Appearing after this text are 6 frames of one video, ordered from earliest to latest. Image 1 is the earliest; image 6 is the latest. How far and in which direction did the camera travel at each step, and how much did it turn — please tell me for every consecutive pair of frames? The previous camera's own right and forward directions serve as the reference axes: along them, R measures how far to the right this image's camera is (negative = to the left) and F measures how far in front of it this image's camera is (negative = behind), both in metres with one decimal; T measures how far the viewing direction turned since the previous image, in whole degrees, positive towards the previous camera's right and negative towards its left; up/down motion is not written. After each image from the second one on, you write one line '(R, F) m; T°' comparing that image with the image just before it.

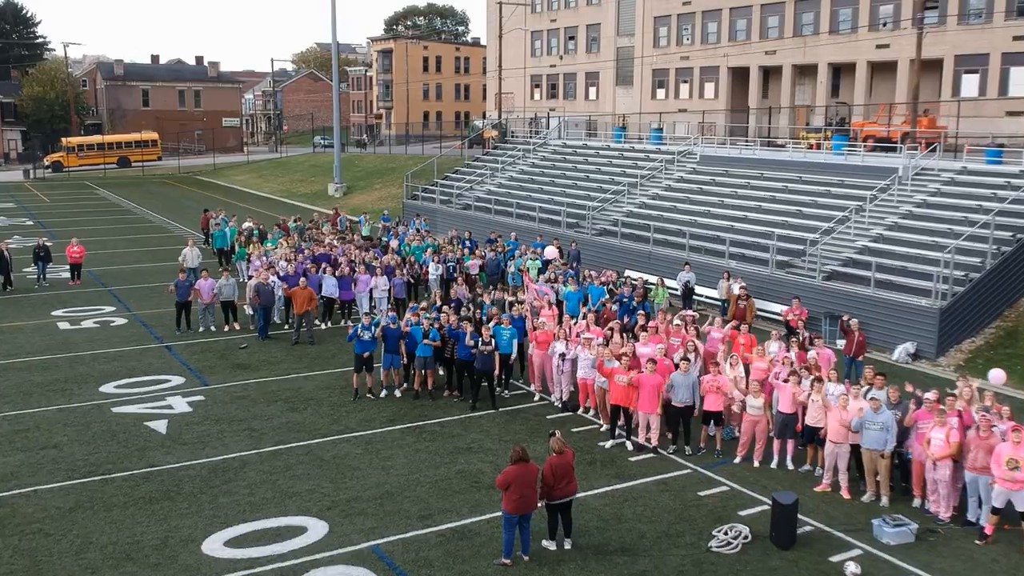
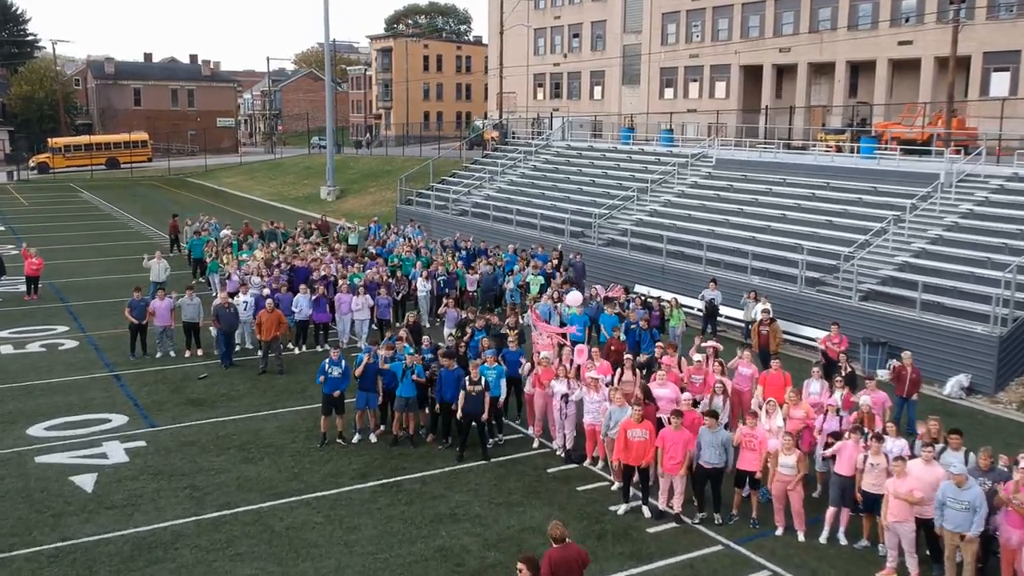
(+0.1, +2.4) m; 0°
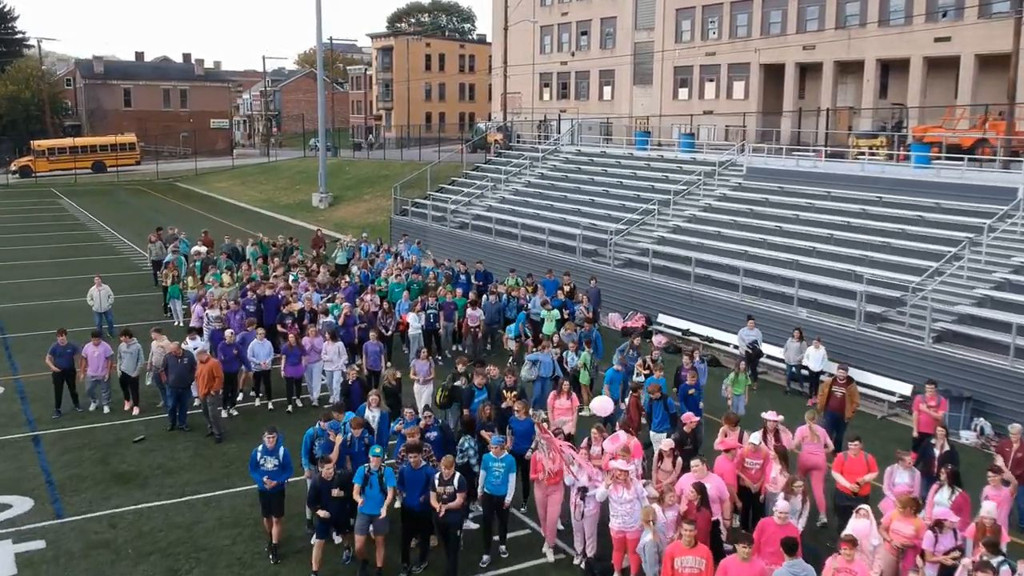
(0.0, +3.1) m; 0°
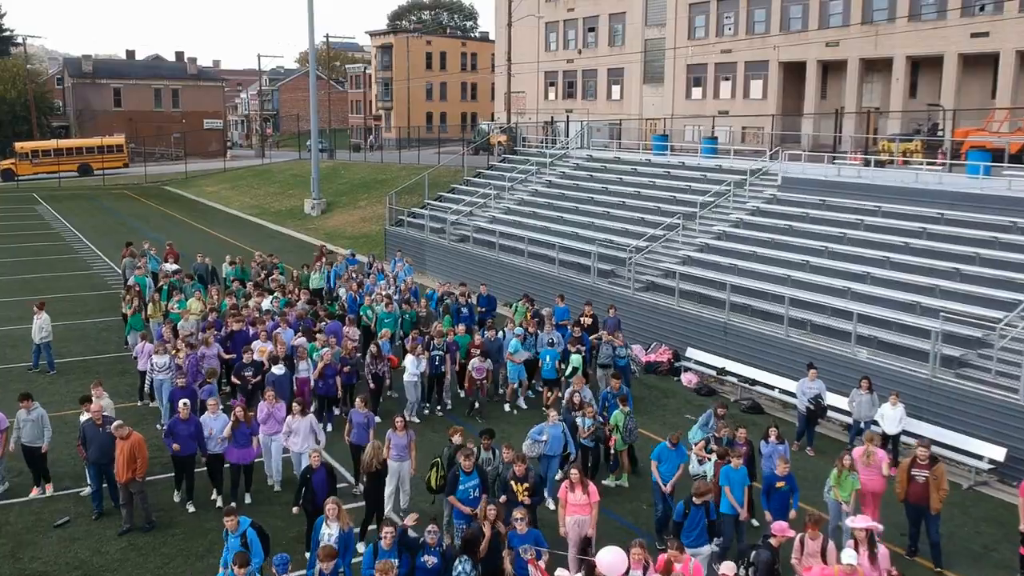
(-0.1, +2.7) m; 0°
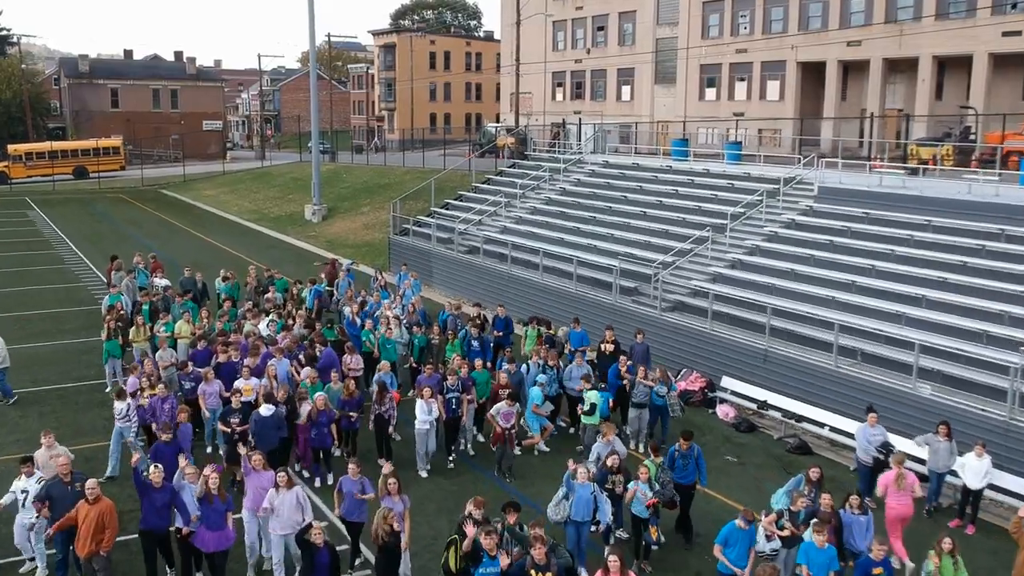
(-0.3, +1.6) m; 0°
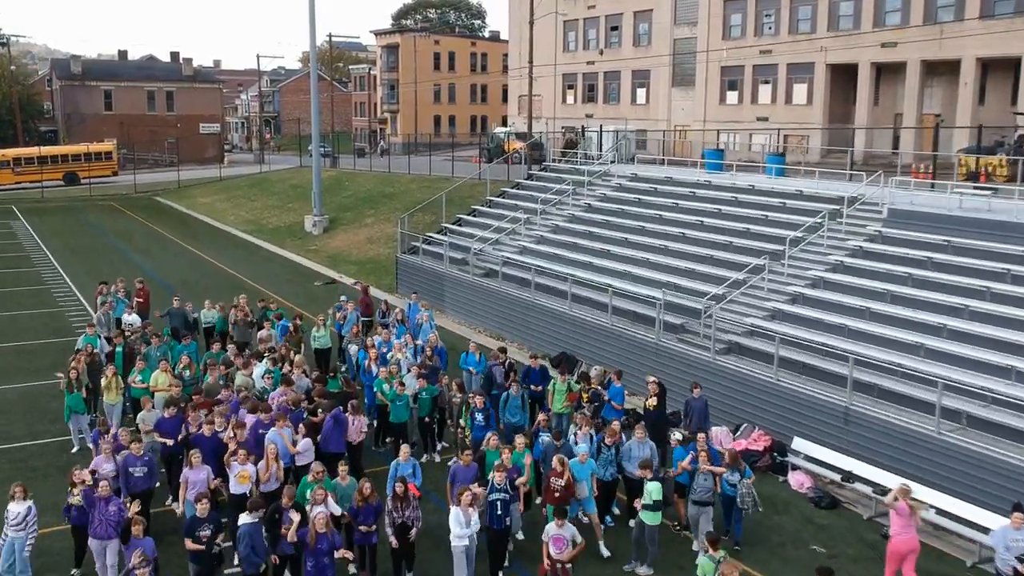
(-0.5, +2.5) m; 0°
